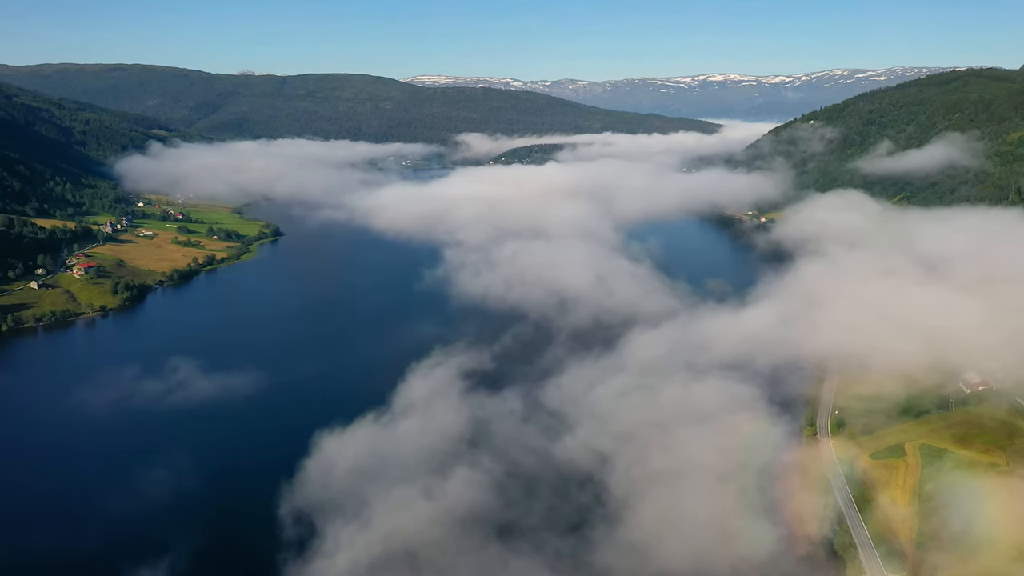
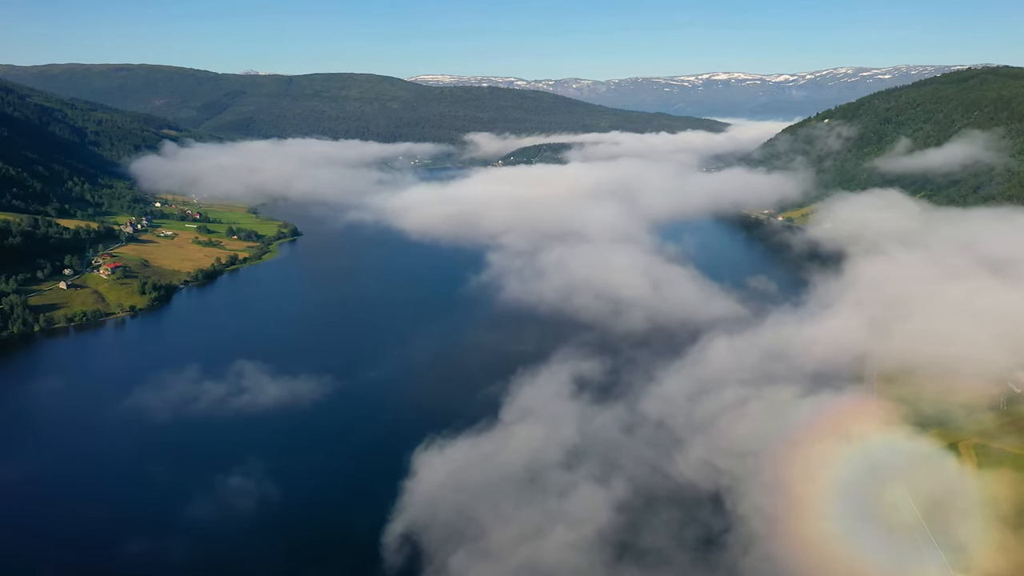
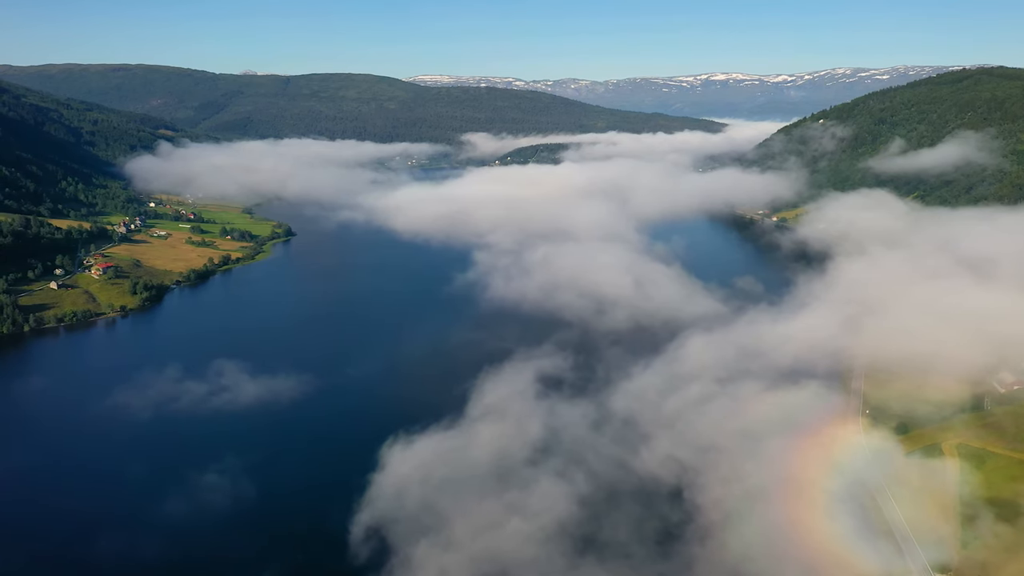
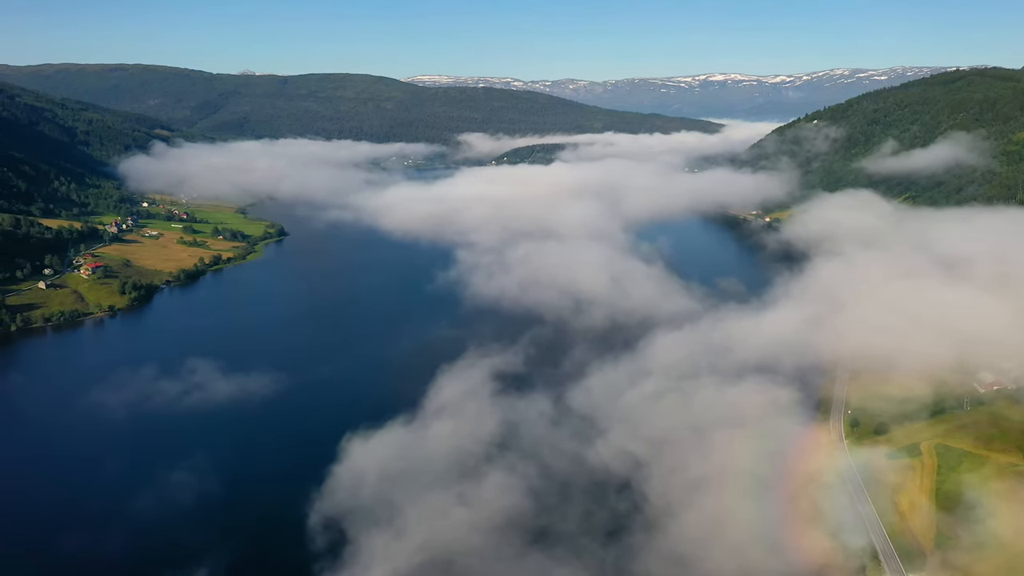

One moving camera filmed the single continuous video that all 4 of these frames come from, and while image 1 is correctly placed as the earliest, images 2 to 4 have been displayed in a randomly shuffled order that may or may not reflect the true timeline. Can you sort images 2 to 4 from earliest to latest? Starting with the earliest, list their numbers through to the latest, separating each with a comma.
4, 3, 2
